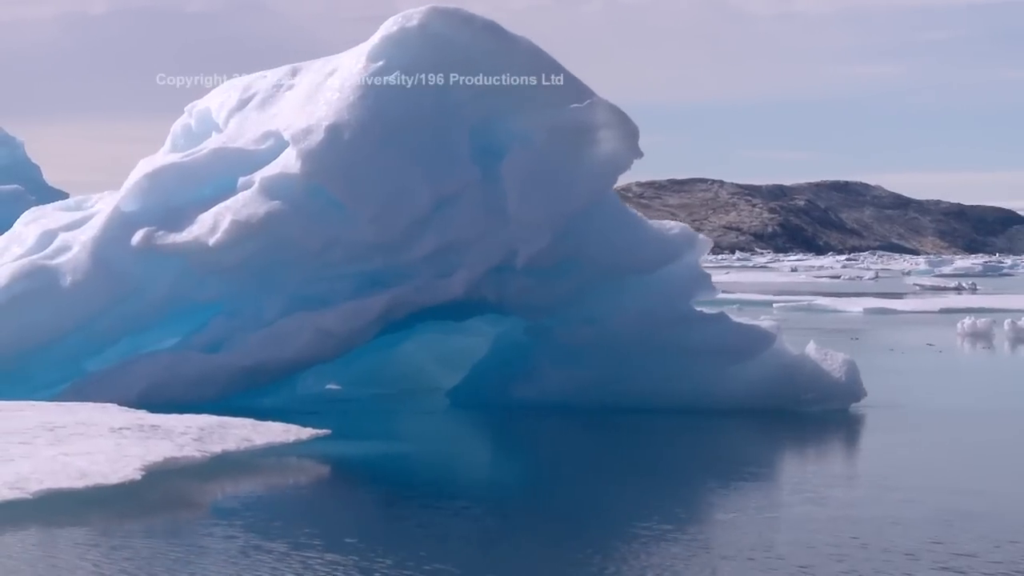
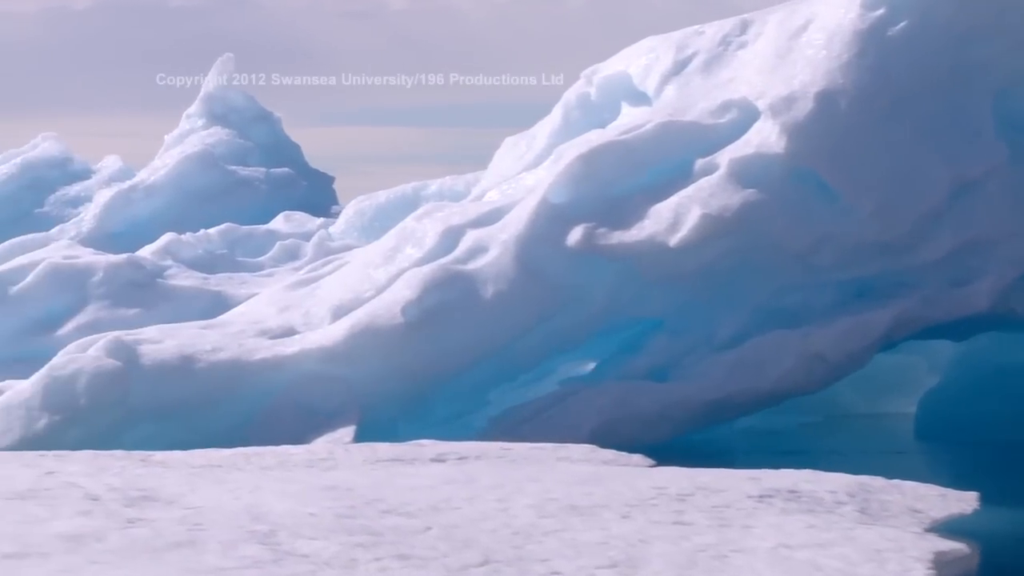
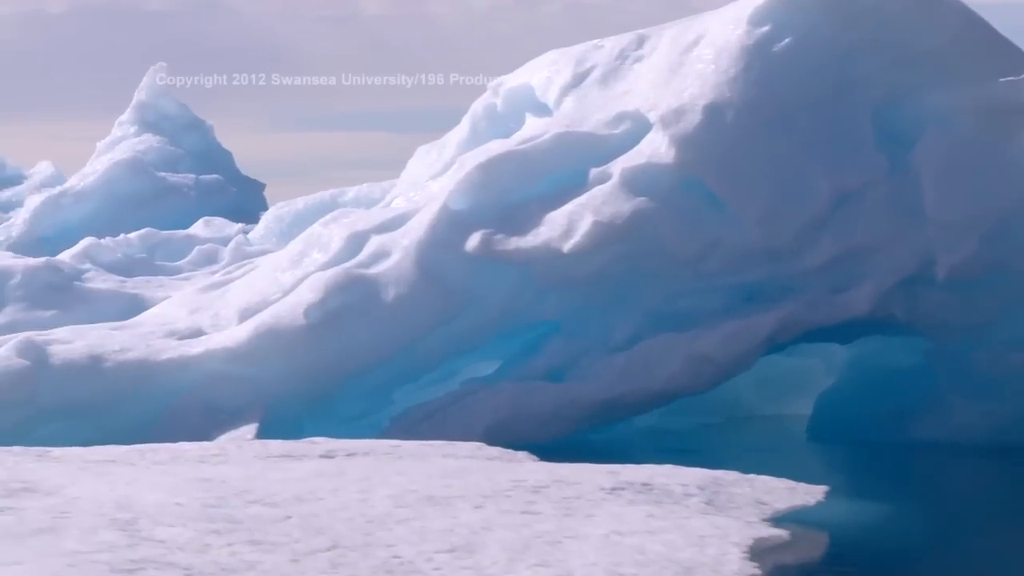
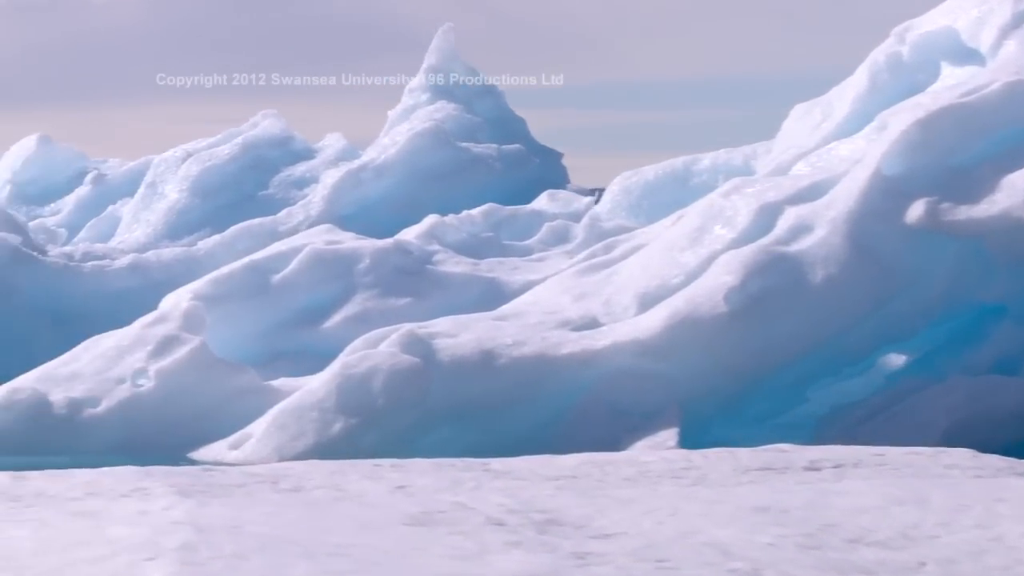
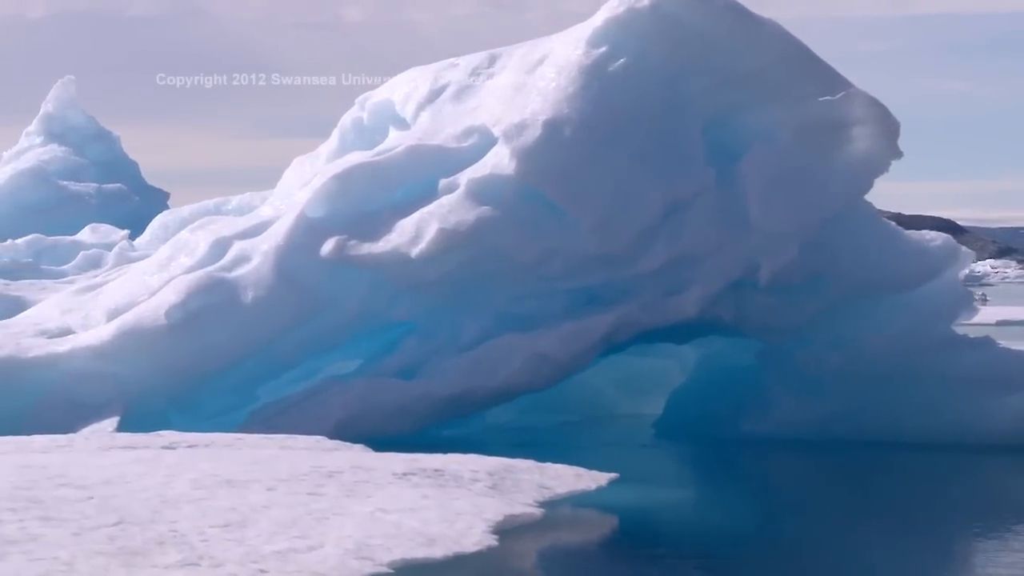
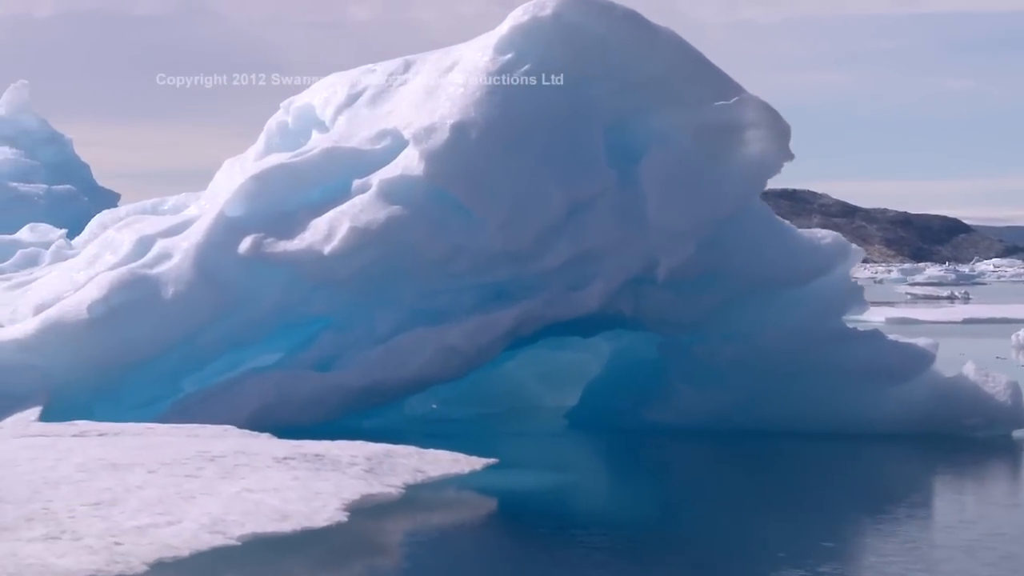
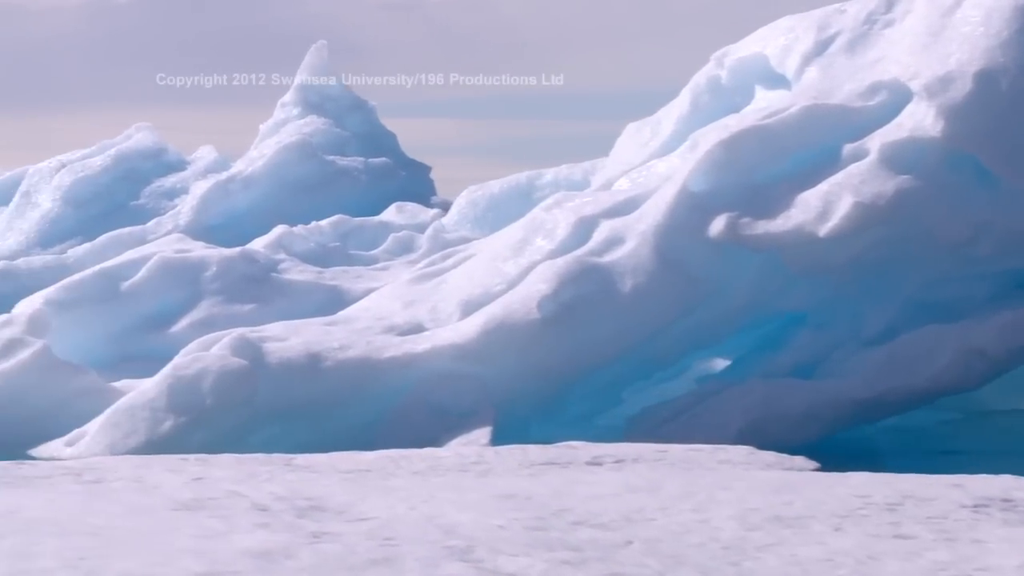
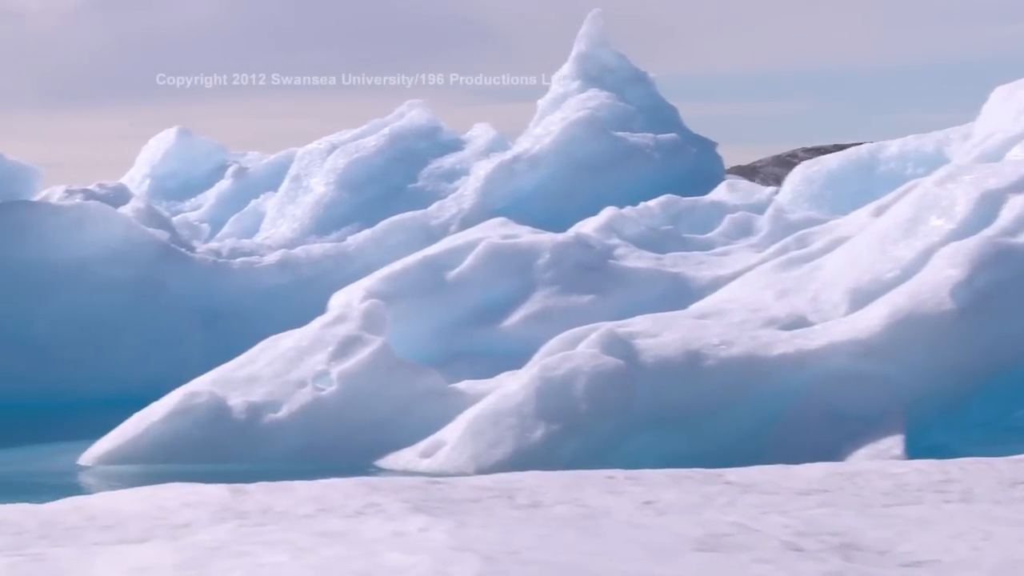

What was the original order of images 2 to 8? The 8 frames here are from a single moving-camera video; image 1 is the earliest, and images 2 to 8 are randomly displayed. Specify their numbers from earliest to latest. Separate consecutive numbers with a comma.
6, 5, 3, 2, 7, 4, 8
